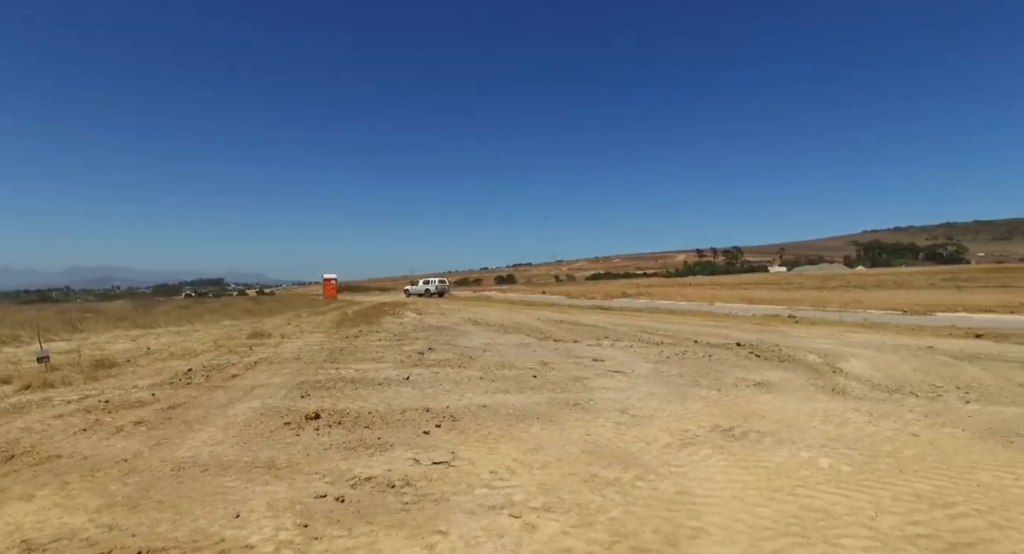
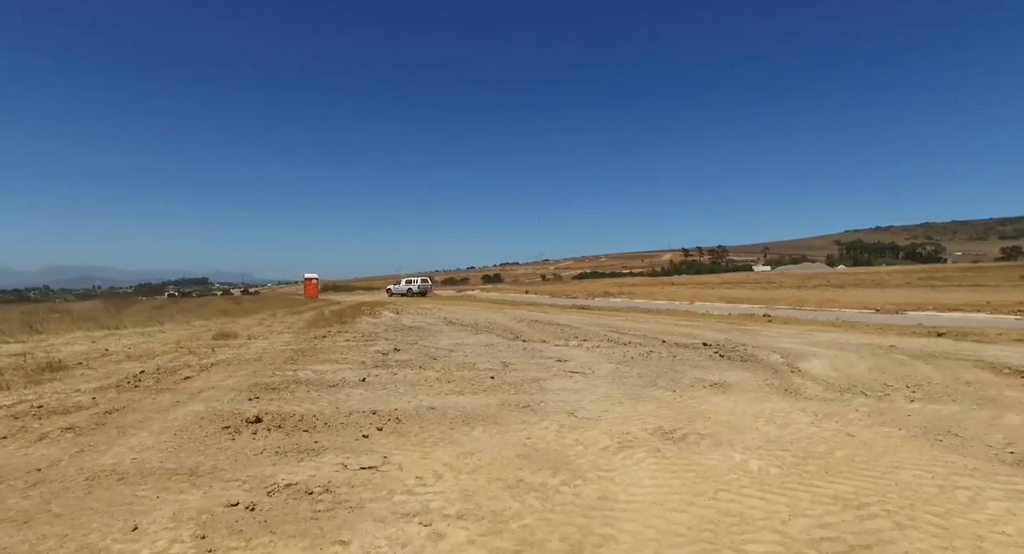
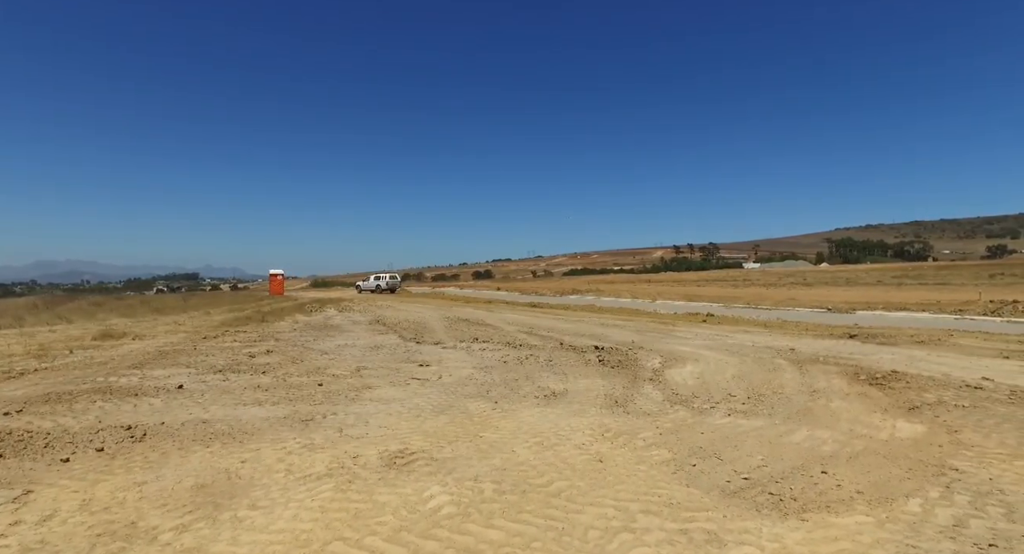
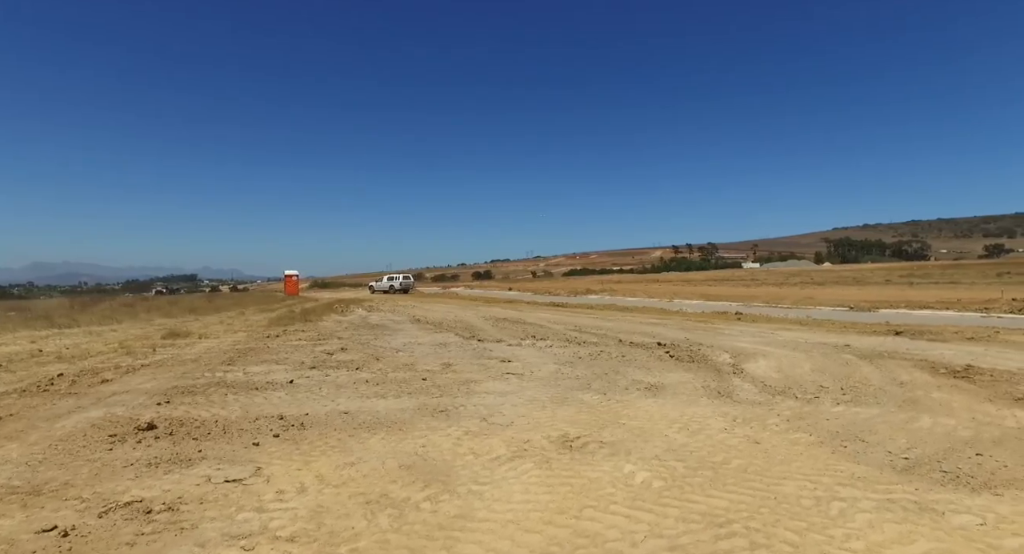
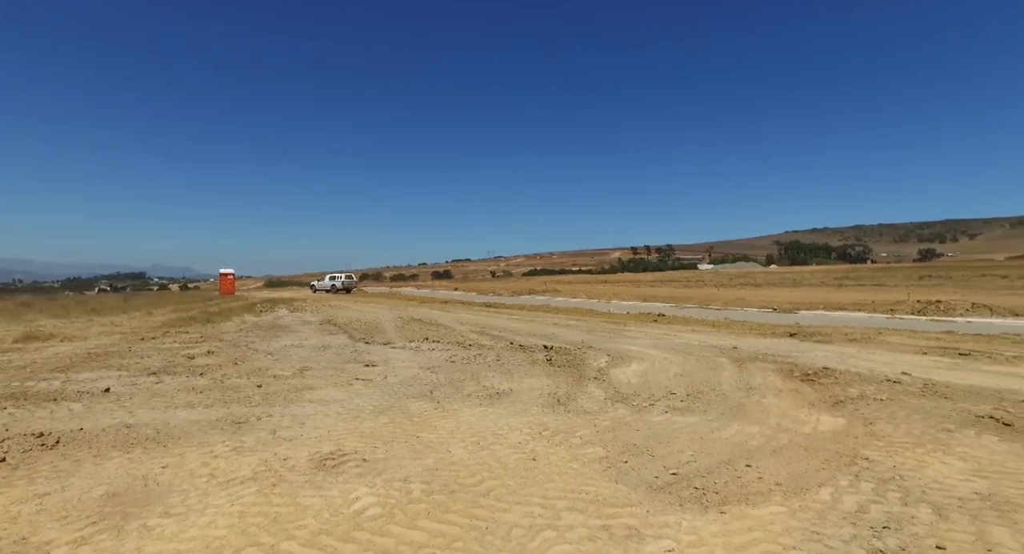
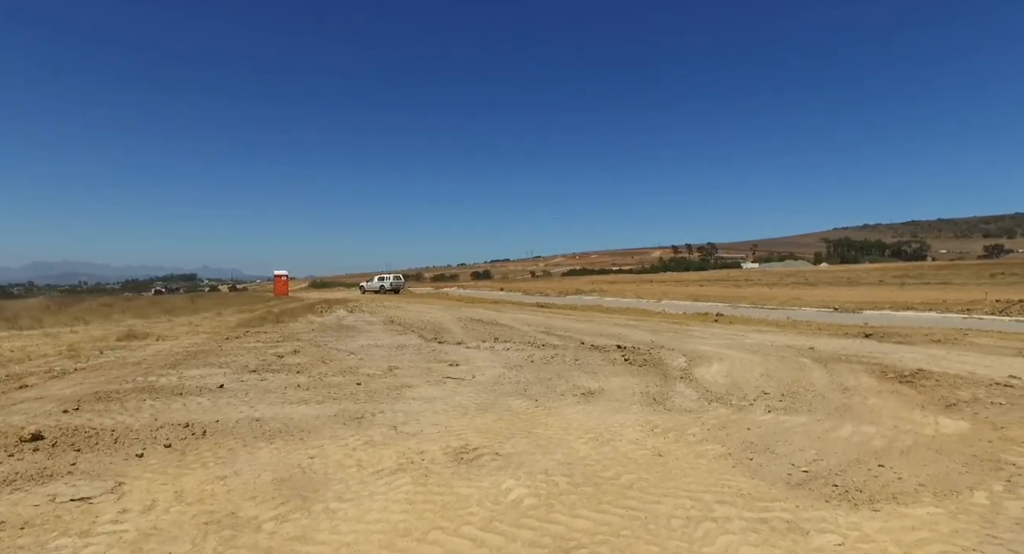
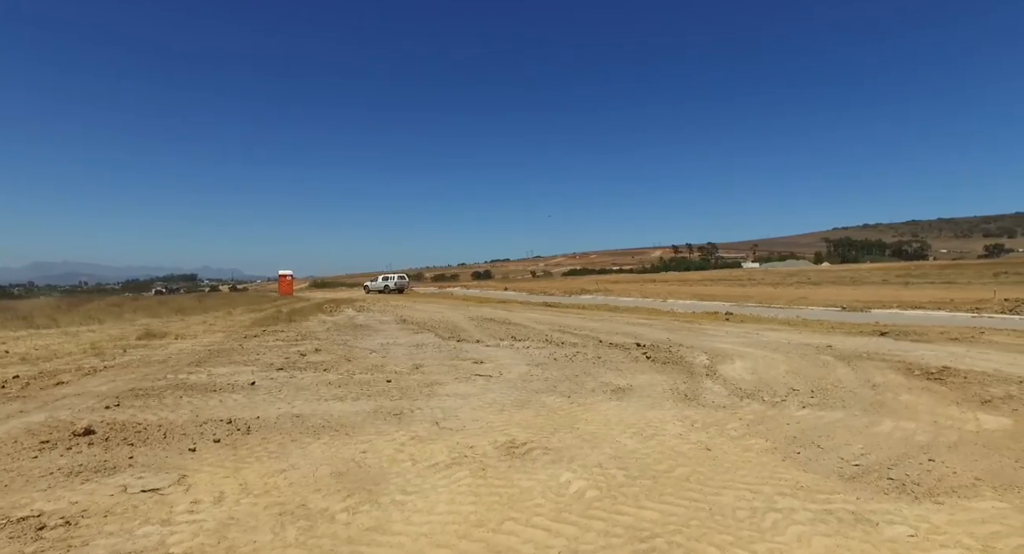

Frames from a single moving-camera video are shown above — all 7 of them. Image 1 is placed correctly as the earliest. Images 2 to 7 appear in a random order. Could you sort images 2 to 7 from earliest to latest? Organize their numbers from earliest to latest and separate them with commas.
2, 4, 7, 6, 3, 5
